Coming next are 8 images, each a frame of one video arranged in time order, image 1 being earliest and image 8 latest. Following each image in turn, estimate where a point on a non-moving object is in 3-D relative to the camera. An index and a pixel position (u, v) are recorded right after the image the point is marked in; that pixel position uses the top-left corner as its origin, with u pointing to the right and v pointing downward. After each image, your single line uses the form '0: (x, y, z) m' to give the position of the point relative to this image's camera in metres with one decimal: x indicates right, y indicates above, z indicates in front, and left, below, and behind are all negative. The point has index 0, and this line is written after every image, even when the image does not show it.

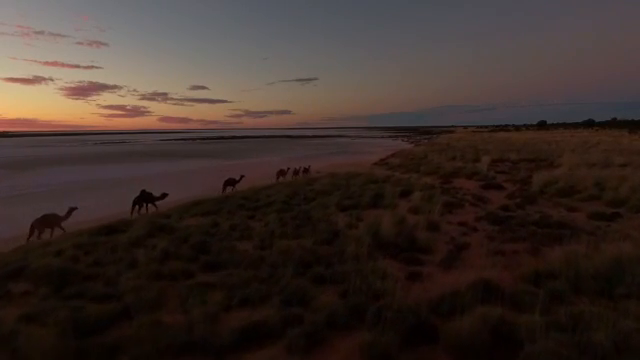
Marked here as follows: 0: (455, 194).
0: (+4.6, -0.5, +16.9) m
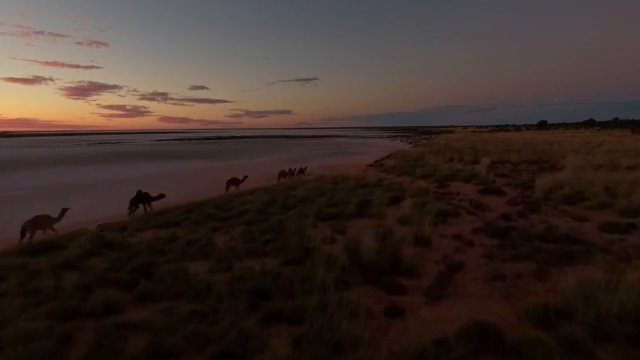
0: (+4.1, -0.6, +15.4) m
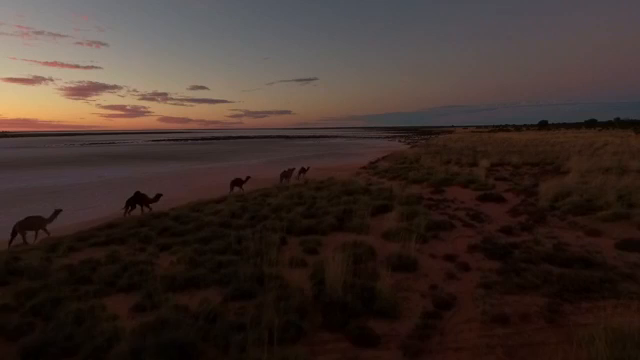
0: (+3.5, -0.8, +13.7) m
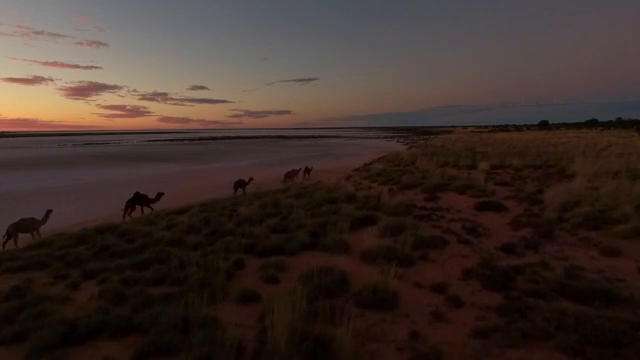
0: (+2.9, -1.0, +12.1) m
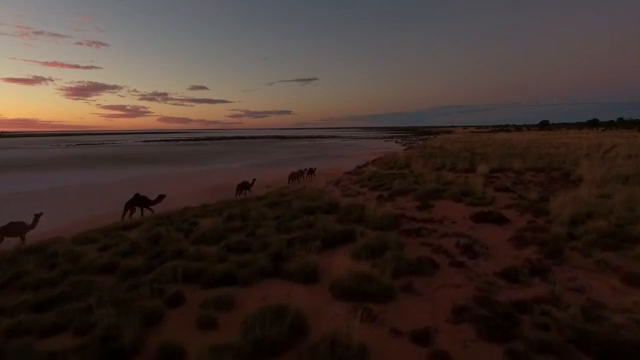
0: (+2.3, -1.2, +10.5) m
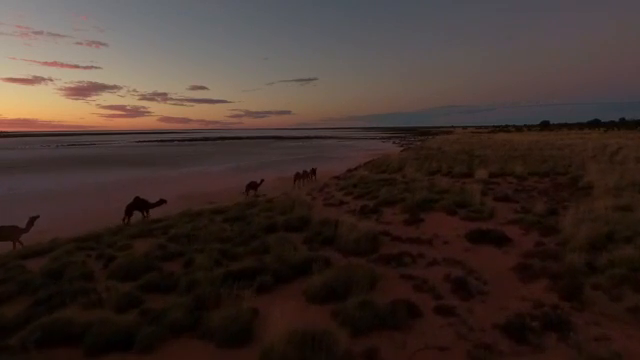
0: (+1.6, -1.4, +8.4) m
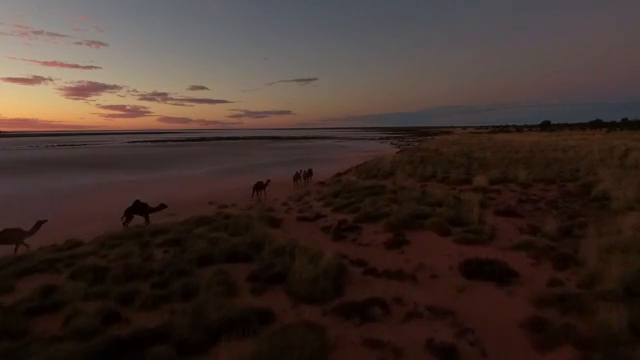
0: (+0.8, -1.7, +6.1) m
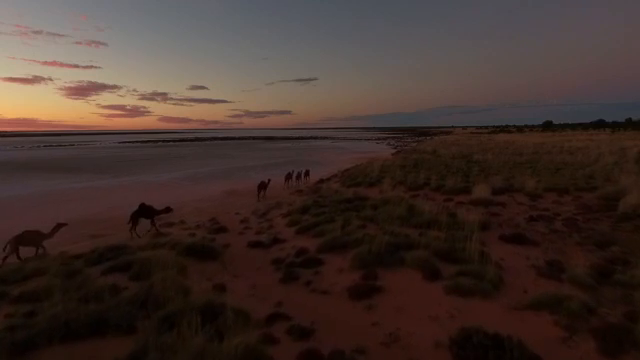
0: (-0.2, -2.1, +3.1) m
